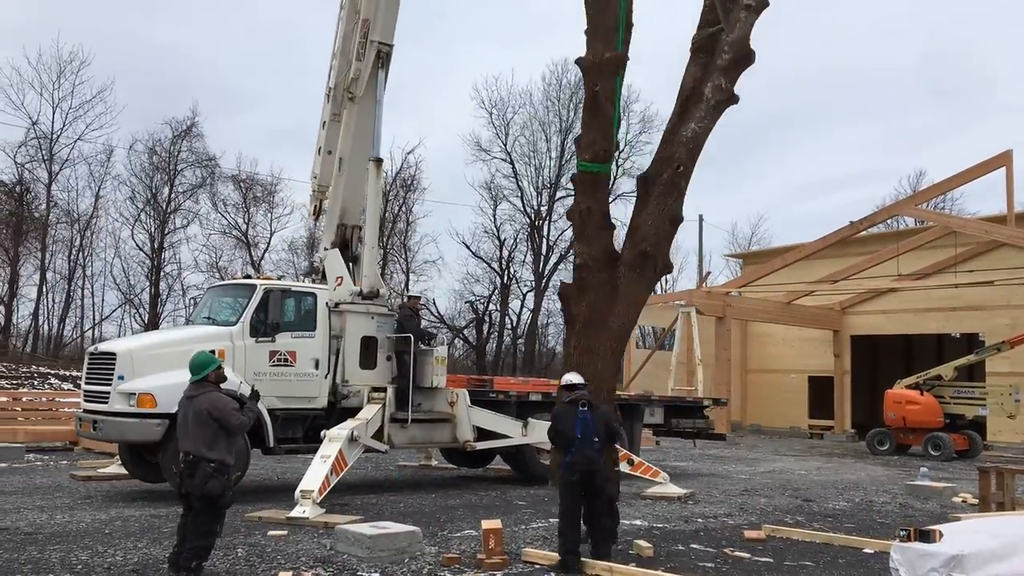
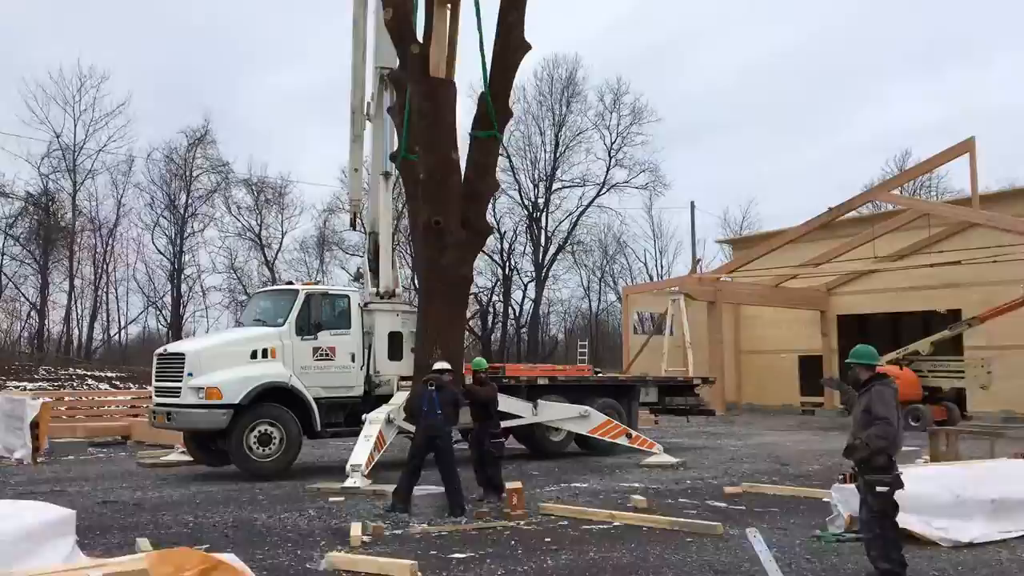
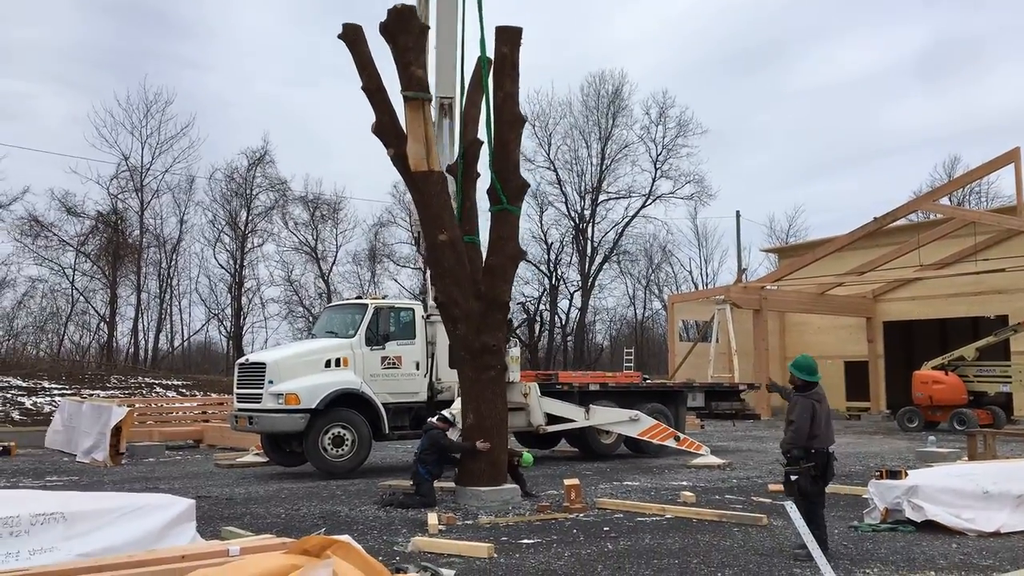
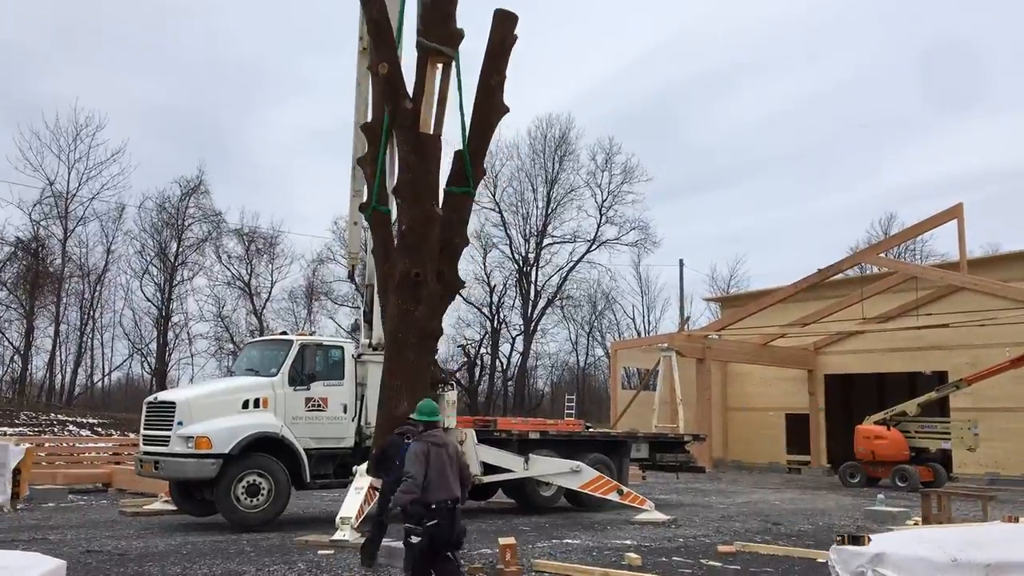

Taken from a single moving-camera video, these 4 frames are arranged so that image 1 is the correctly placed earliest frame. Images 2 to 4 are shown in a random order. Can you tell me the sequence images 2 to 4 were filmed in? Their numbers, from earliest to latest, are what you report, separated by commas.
2, 4, 3
